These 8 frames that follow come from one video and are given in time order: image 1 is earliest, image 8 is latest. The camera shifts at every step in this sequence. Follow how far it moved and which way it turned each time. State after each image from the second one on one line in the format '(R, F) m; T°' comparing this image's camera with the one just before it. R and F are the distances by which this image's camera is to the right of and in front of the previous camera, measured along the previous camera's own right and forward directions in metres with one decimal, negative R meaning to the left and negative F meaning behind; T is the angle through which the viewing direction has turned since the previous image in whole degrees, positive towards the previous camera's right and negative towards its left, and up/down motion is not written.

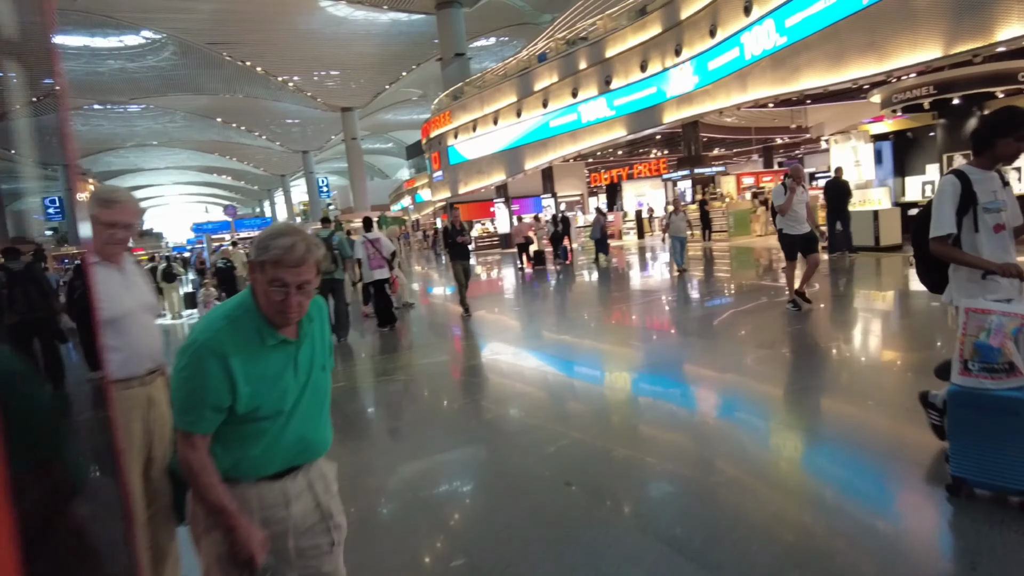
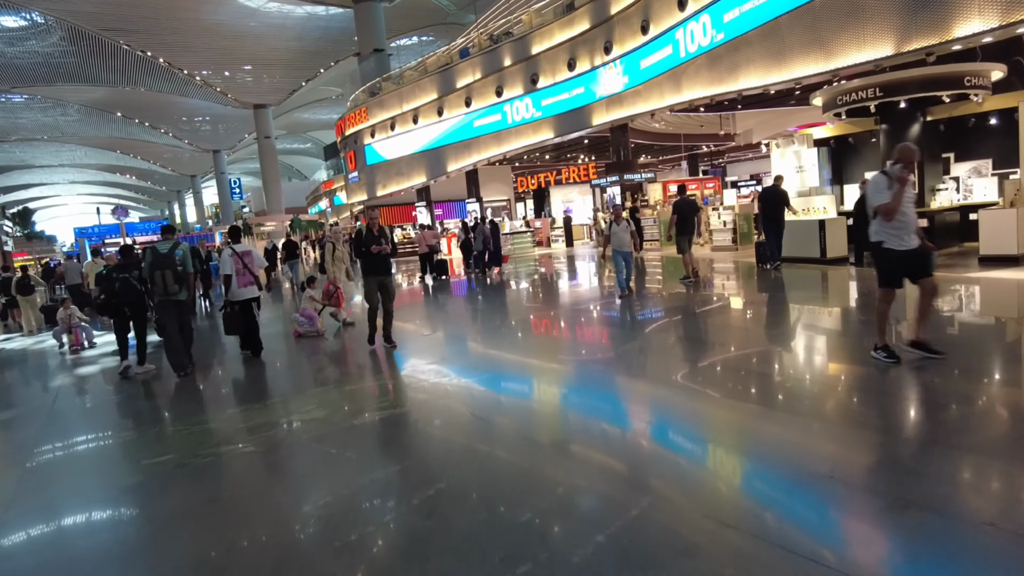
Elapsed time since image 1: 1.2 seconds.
(+0.1, +0.7) m; +7°
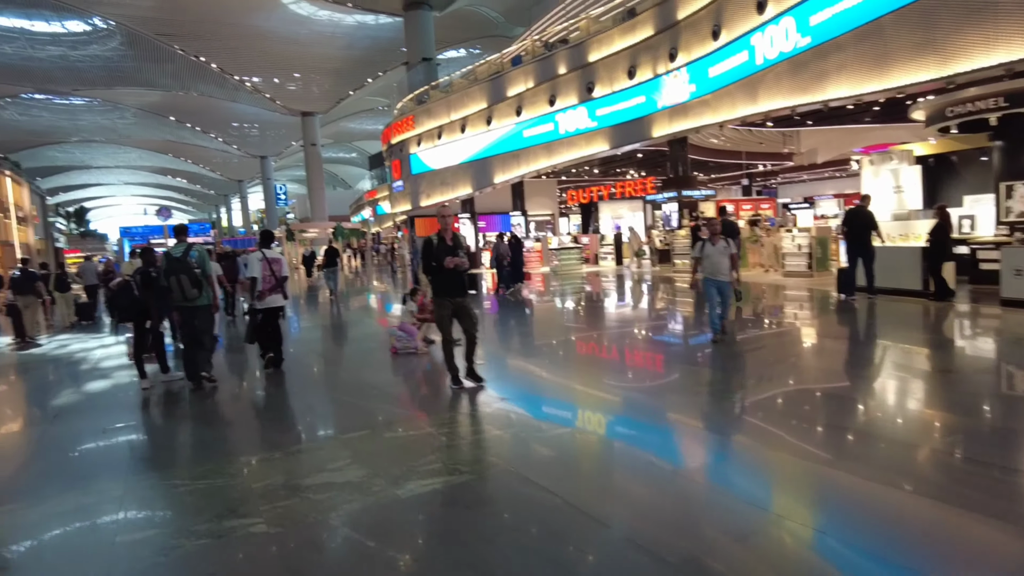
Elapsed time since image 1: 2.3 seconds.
(-0.1, +0.5) m; -3°
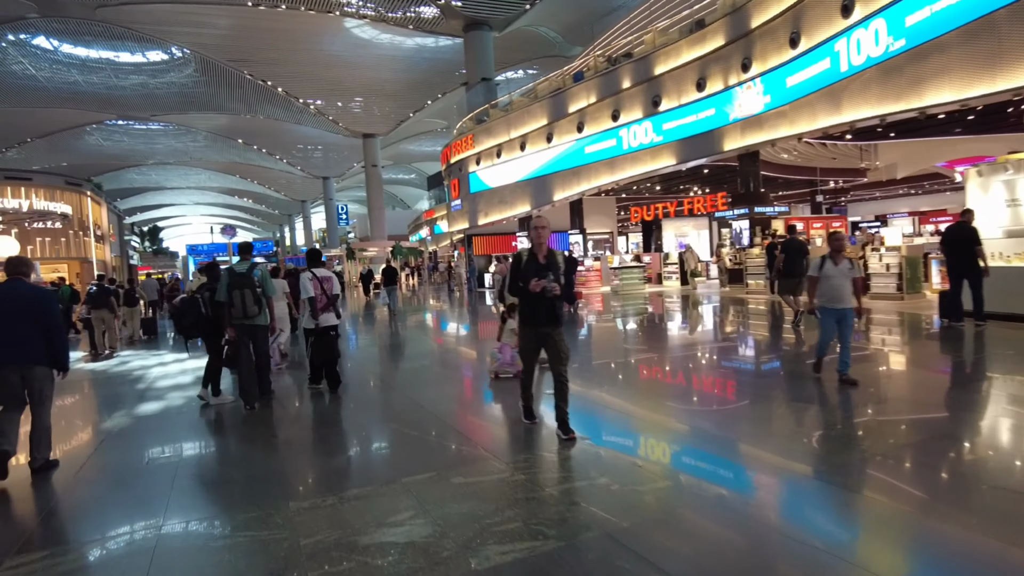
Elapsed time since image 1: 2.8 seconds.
(-0.1, +0.2) m; -5°
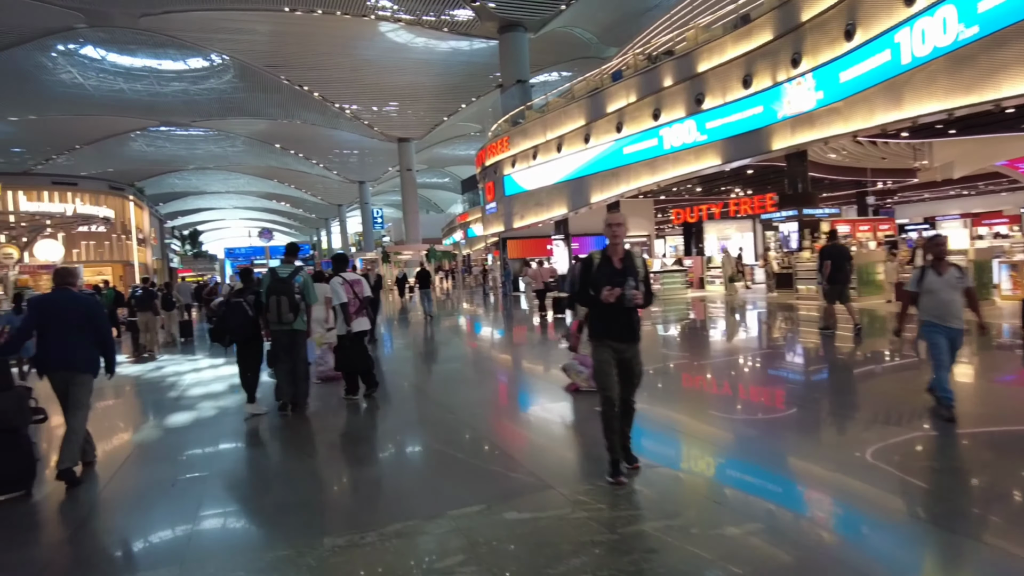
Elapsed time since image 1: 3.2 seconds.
(-0.1, +0.2) m; -3°
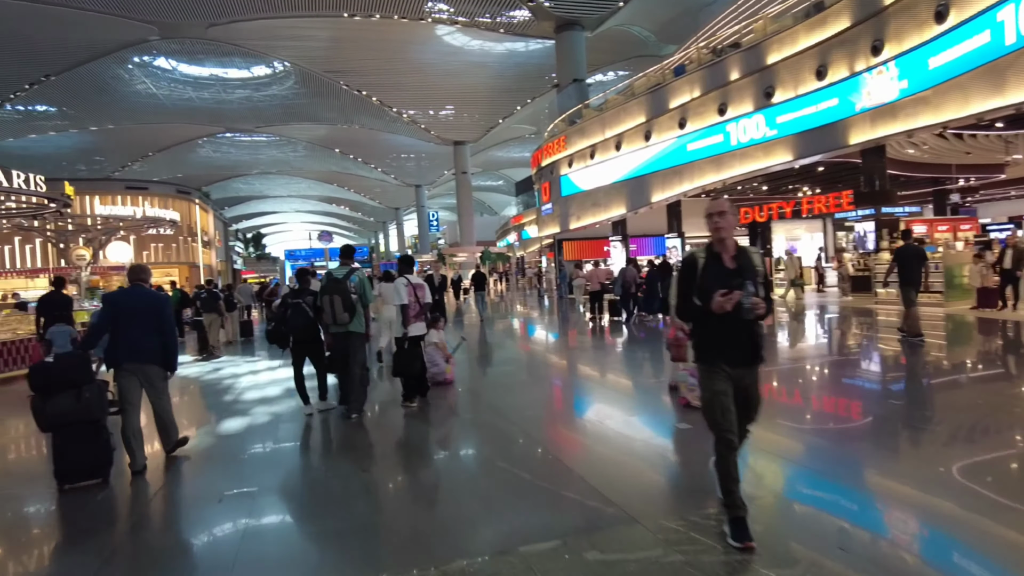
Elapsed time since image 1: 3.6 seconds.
(-0.1, +0.2) m; -5°
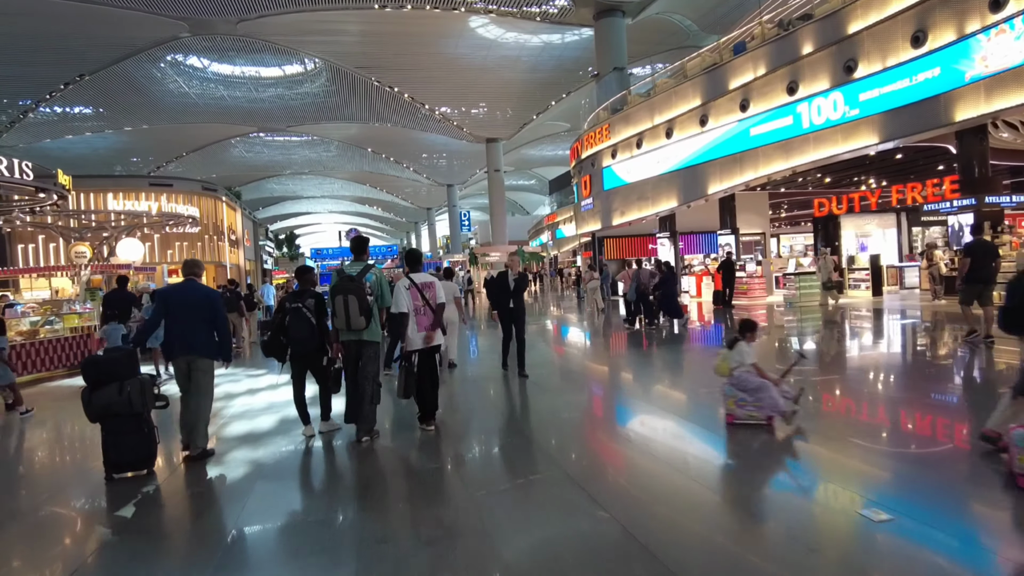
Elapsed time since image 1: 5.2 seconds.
(-0.1, +0.8) m; -3°
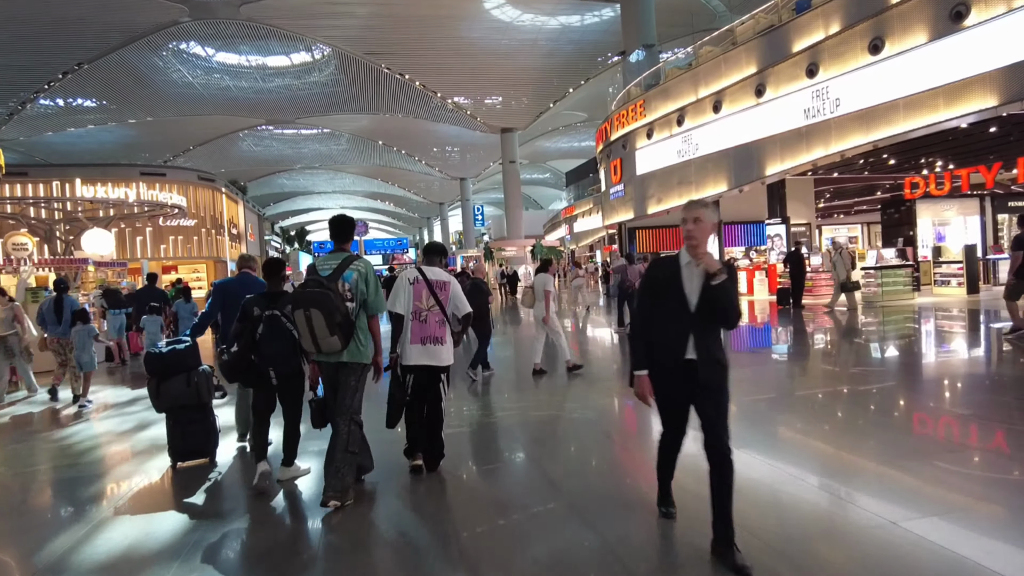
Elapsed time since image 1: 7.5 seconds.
(-0.2, +1.1) m; -1°
